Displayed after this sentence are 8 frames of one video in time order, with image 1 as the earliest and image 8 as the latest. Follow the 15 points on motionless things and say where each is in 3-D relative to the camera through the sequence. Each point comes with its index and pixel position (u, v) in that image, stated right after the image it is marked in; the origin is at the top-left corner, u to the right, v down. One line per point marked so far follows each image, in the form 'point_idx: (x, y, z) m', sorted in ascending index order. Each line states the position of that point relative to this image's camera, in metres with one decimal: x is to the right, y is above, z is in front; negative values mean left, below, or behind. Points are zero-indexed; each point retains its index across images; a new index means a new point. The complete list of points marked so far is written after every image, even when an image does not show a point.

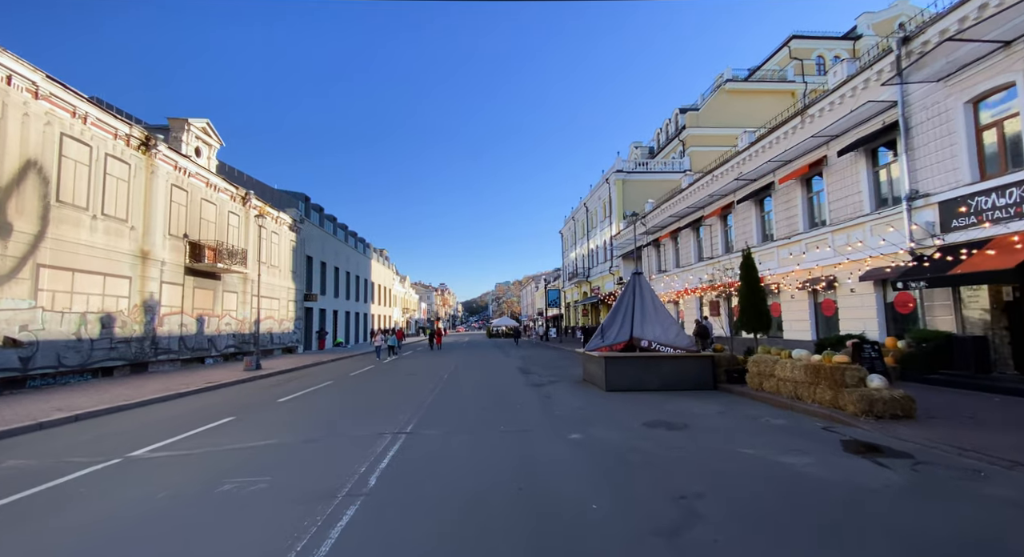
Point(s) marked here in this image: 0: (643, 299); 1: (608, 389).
0: (+3.7, -0.6, +13.2) m
1: (+2.4, -2.7, +11.6) m
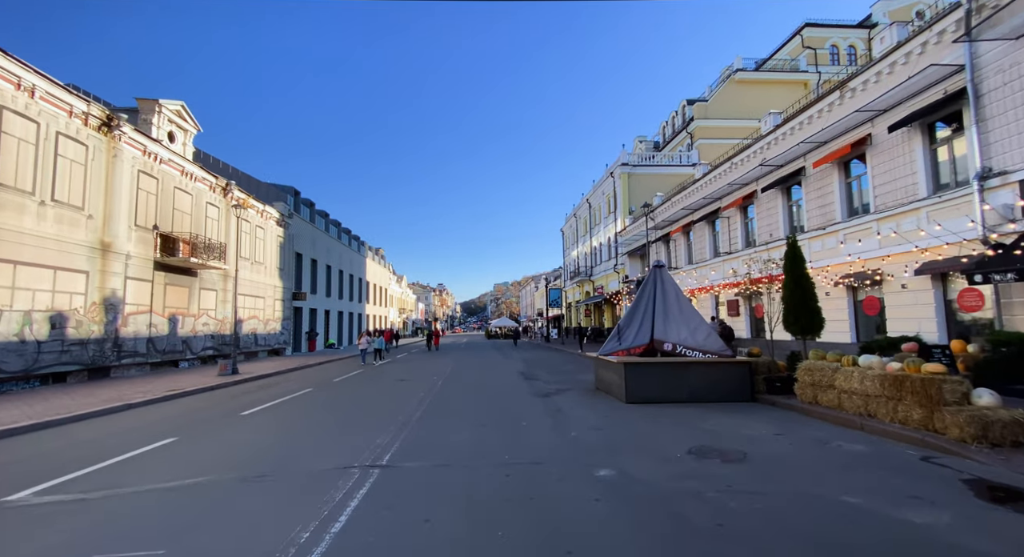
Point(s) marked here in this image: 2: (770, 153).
0: (+3.8, -0.4, +11.5) m
1: (+2.4, -2.6, +9.9) m
2: (+9.2, +4.5, +16.7) m
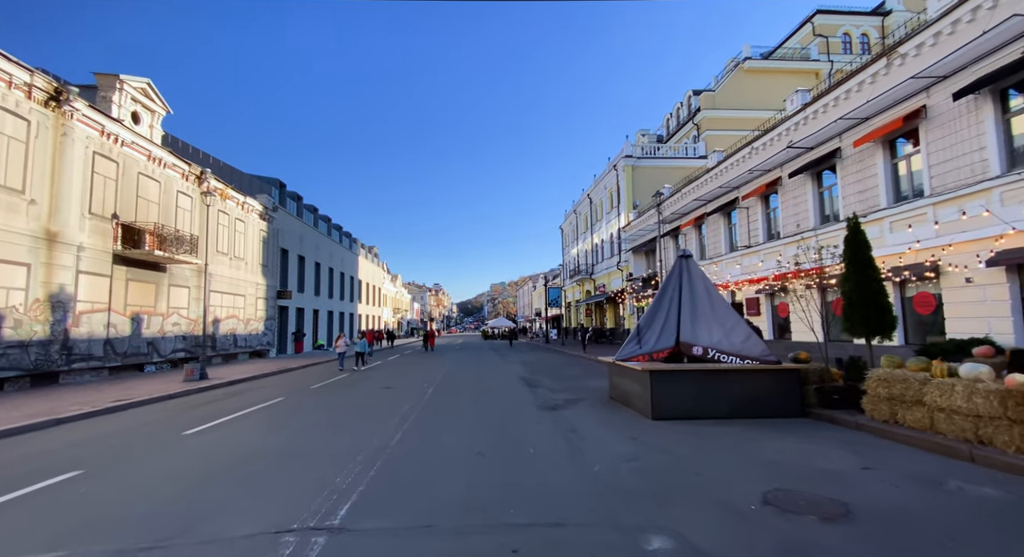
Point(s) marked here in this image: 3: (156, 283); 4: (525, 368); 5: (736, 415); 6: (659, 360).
0: (+3.8, -0.2, +9.8) m
1: (+2.5, -2.4, +8.2) m
2: (+9.2, +4.6, +15.1) m
3: (-14.1, -0.2, +18.6) m
4: (+0.5, -3.6, +18.9) m
5: (+3.9, -2.4, +8.2) m
6: (+2.9, -1.6, +9.4) m
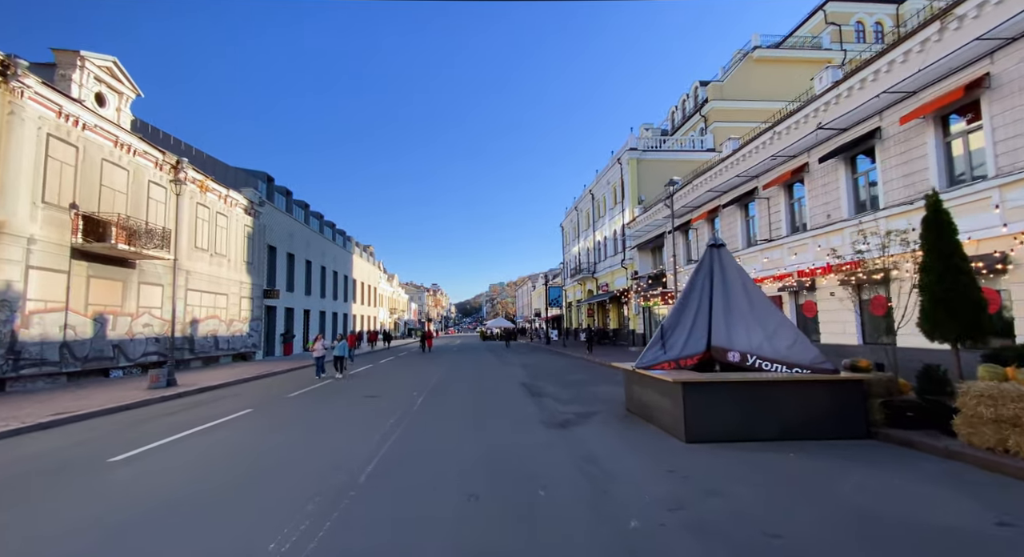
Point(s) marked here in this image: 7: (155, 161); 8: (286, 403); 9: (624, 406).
0: (+3.8, -0.1, +8.3) m
1: (+2.5, -2.3, +6.7) m
2: (+9.2, +4.7, +13.6) m
3: (-14.1, -0.1, +17.1) m
4: (+0.5, -3.5, +17.5) m
5: (+3.9, -2.3, +6.7) m
6: (+3.0, -1.5, +7.9) m
7: (-14.3, +4.7, +18.8) m
8: (-6.0, -3.3, +12.4) m
9: (+2.2, -2.5, +9.3) m
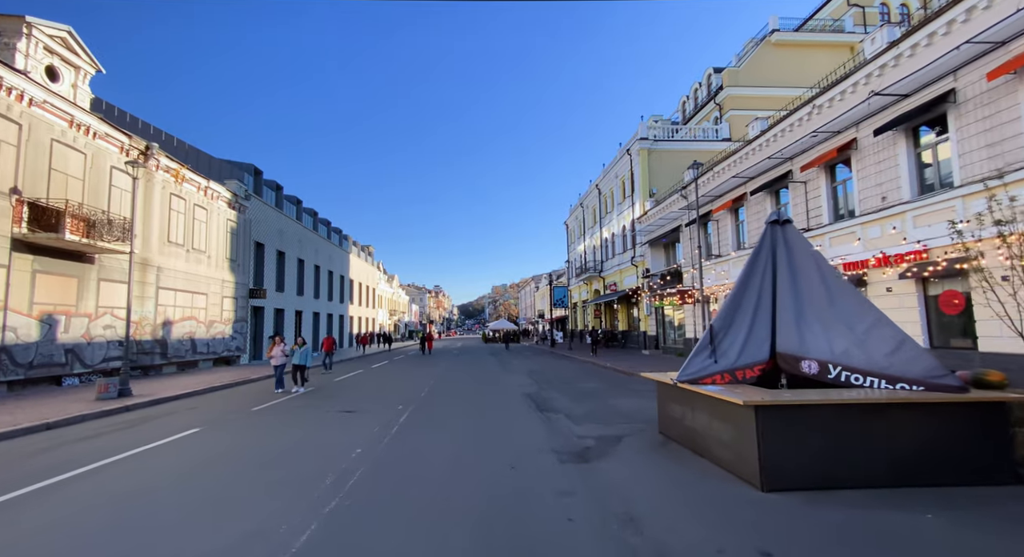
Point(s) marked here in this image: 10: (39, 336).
0: (+3.8, +0.1, +6.4) m
1: (+2.5, -2.1, +4.7) m
2: (+9.2, +4.9, +11.7) m
3: (-14.1, +0.1, +15.3) m
4: (+0.6, -3.3, +15.5) m
5: (+4.0, -2.1, +4.8) m
6: (+3.0, -1.3, +6.0) m
7: (-14.2, +4.8, +17.0) m
8: (-5.9, -3.1, +10.5) m
9: (+2.3, -2.3, +7.3) m
10: (-13.9, -1.7, +13.8) m
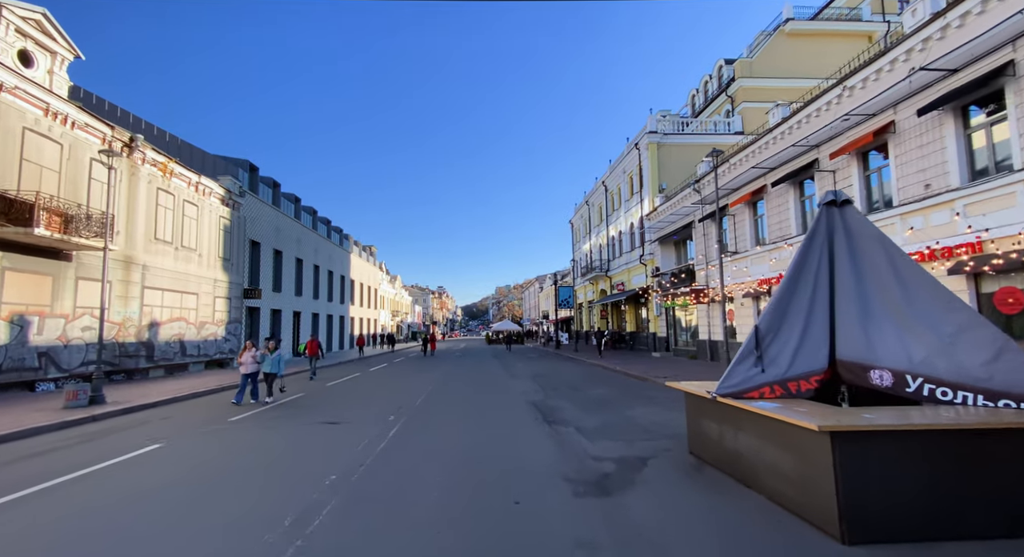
0: (+3.9, +0.2, +5.3) m
1: (+2.6, -2.0, +3.7) m
2: (+9.3, +5.0, +10.5) m
3: (-13.9, +0.1, +14.3) m
4: (+0.7, -3.3, +14.5) m
5: (+4.0, -2.0, +3.7) m
6: (+3.0, -1.2, +4.9) m
7: (-14.1, +4.8, +16.1) m
8: (-5.8, -3.0, +9.5) m
9: (+2.3, -2.2, +6.2) m
10: (-13.8, -1.6, +12.8) m
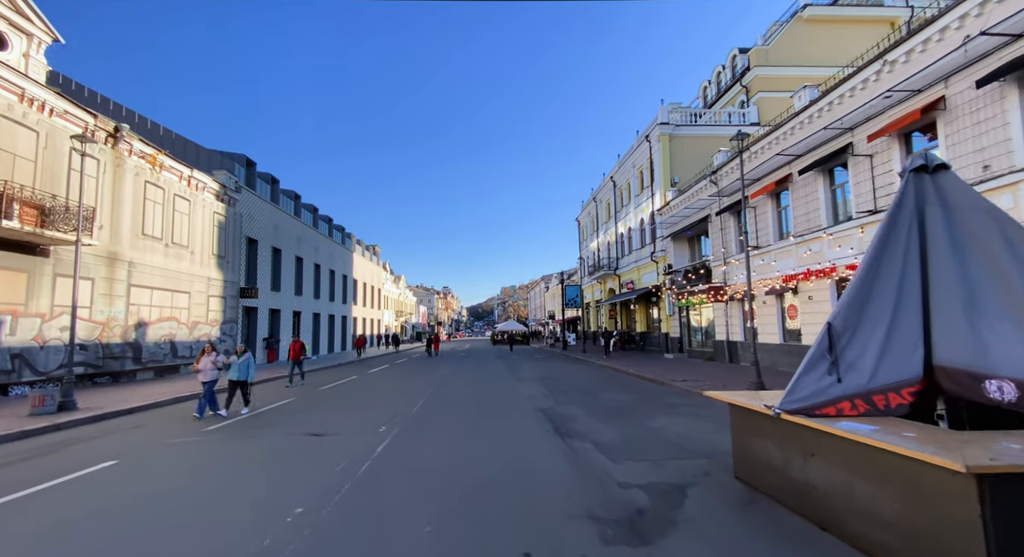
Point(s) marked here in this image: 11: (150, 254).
0: (+4.0, +0.3, +4.2) m
1: (+2.6, -1.9, +2.6) m
2: (+9.5, +5.1, +9.4) m
3: (-13.8, +0.2, +13.4) m
4: (+0.9, -3.1, +13.4) m
5: (+4.1, -1.8, +2.6) m
6: (+3.1, -1.1, +3.8) m
7: (-13.9, +4.9, +15.2) m
8: (-5.7, -2.9, +8.4) m
9: (+2.4, -2.1, +5.2) m
10: (-13.6, -1.5, +11.9) m
11: (-14.0, +0.9, +18.2) m
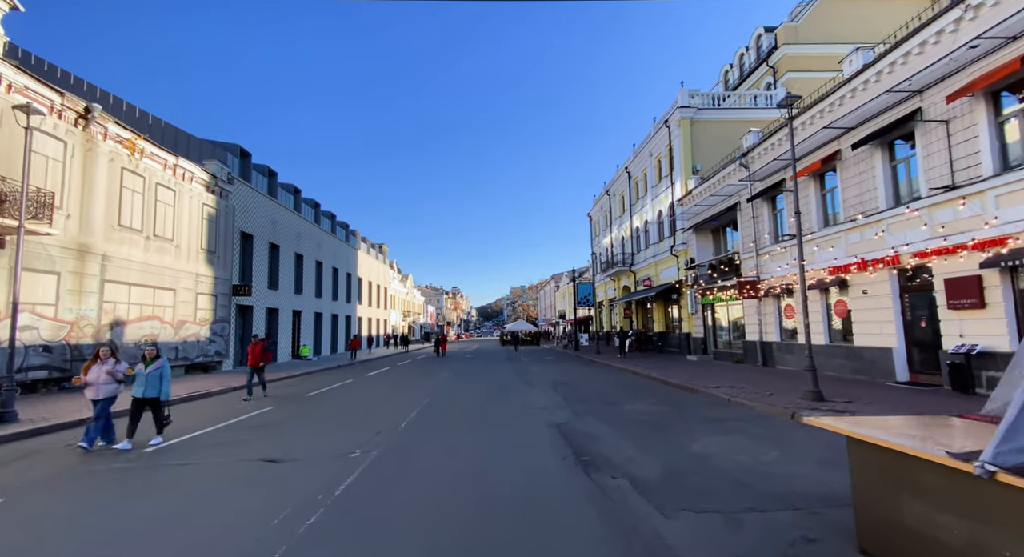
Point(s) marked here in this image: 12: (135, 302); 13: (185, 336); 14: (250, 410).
0: (+4.0, +0.5, +2.4) m
1: (+2.6, -1.6, +0.8) m
2: (+9.6, +5.4, +7.5) m
3: (-13.5, +0.4, +12.0) m
4: (+1.1, -2.9, +11.6) m
5: (+4.1, -1.6, +0.8) m
6: (+3.1, -0.9, +2.0) m
7: (-13.6, +5.1, +13.8) m
8: (-5.6, -2.7, +6.8) m
9: (+2.5, -1.9, +3.4) m
10: (-13.4, -1.3, +10.5) m
11: (-13.7, +1.1, +16.7) m
12: (-13.7, -0.8, +17.1) m
13: (-13.9, -2.4, +19.9) m
14: (-5.9, -2.9, +10.7) m
